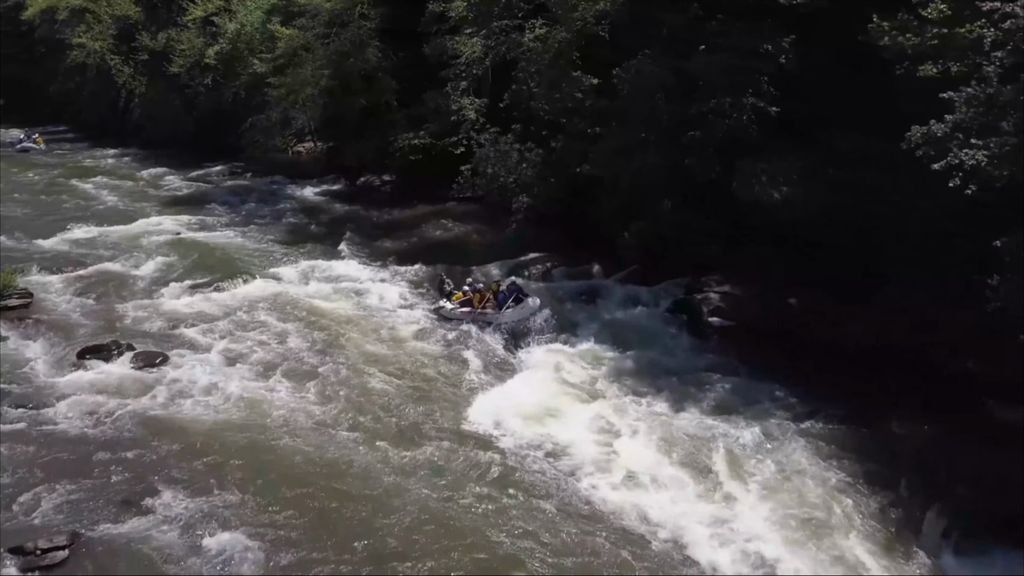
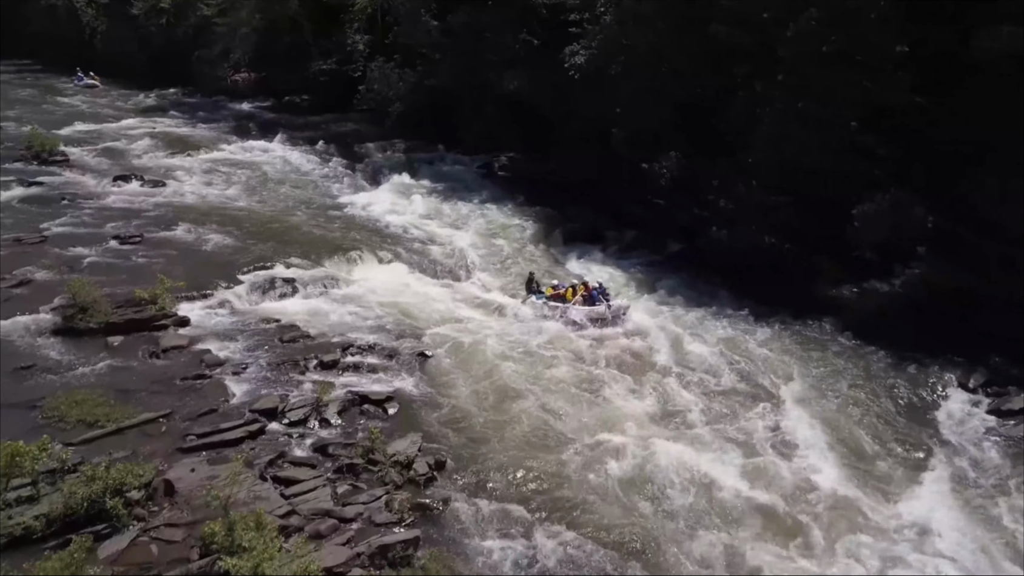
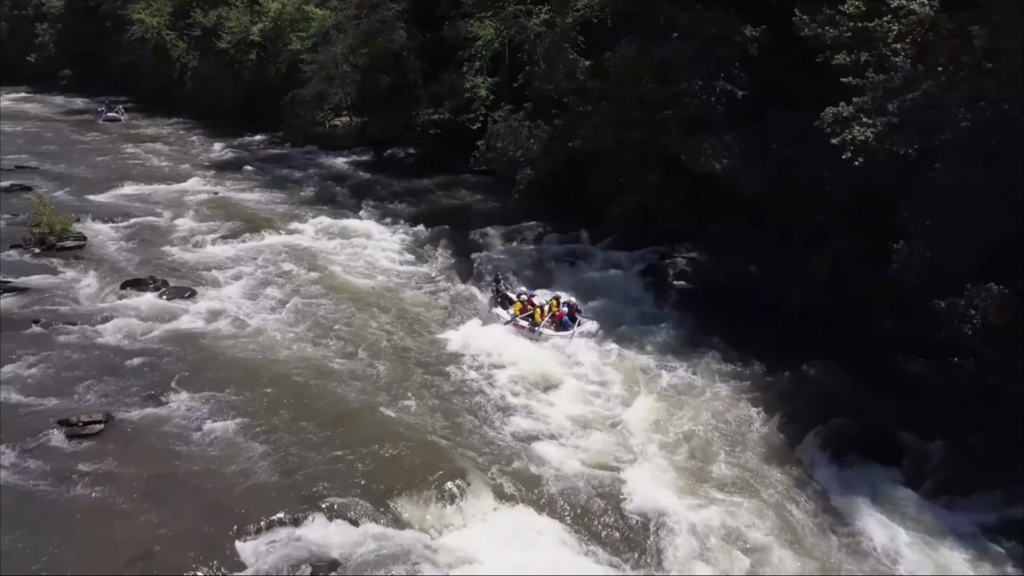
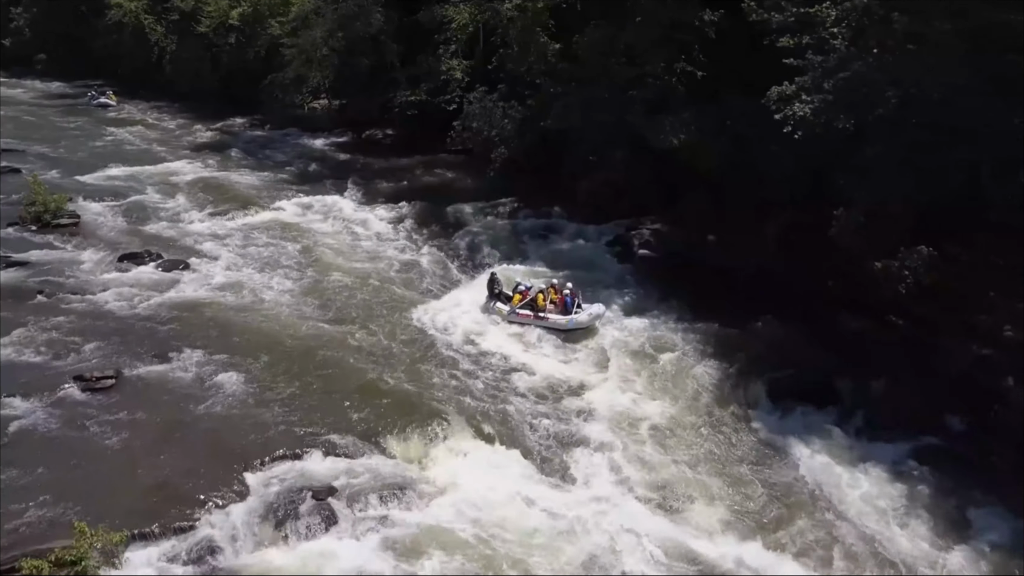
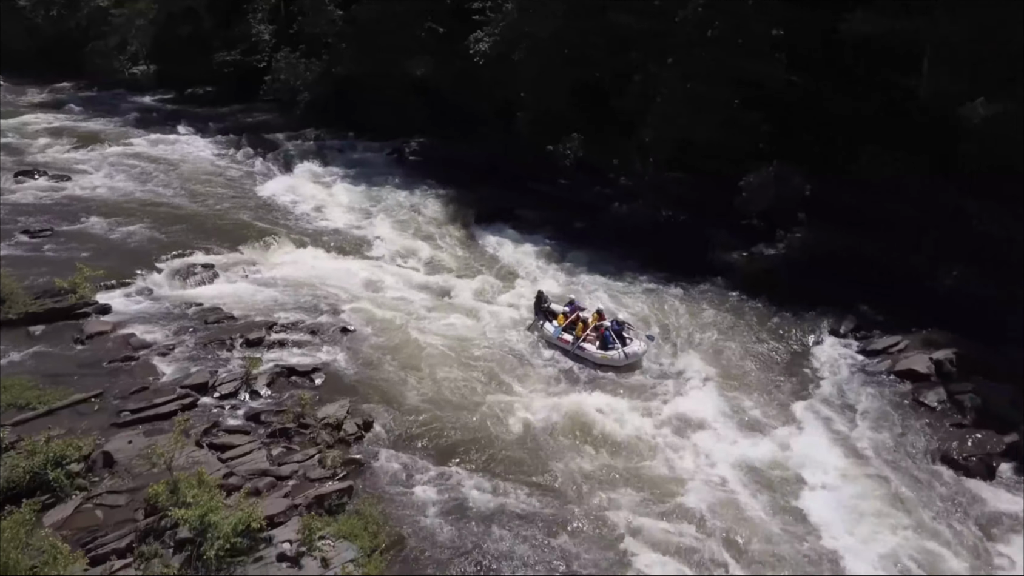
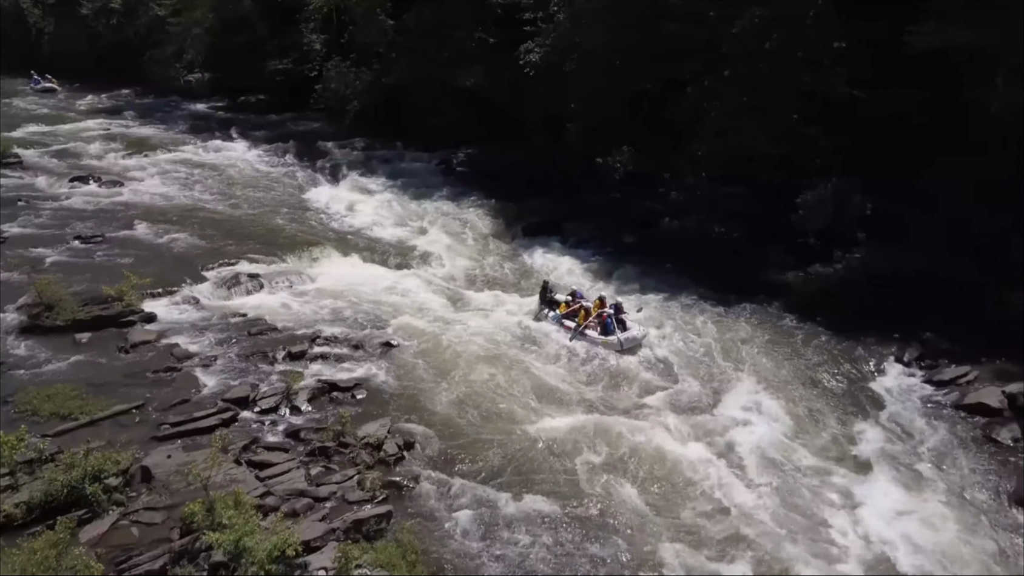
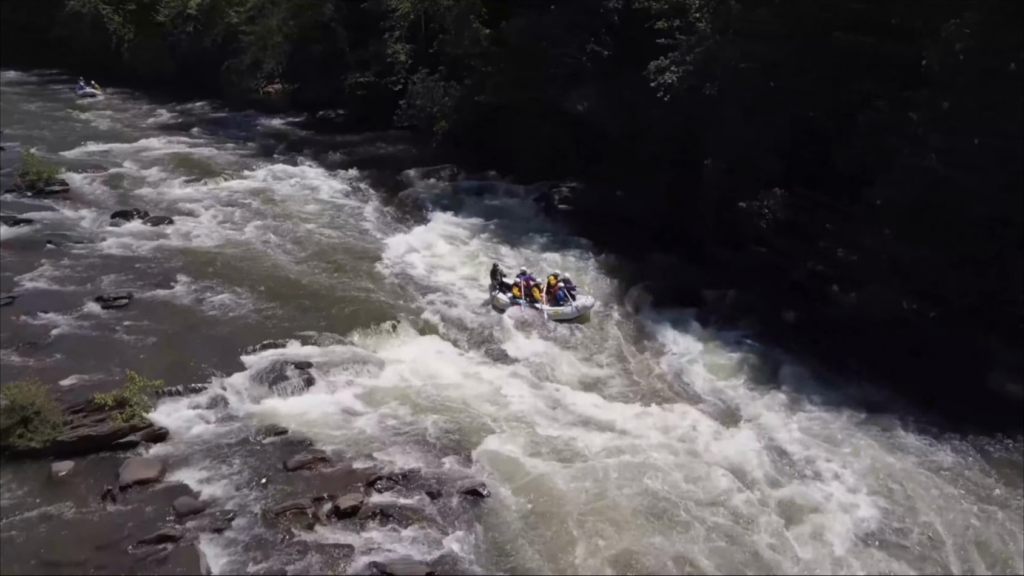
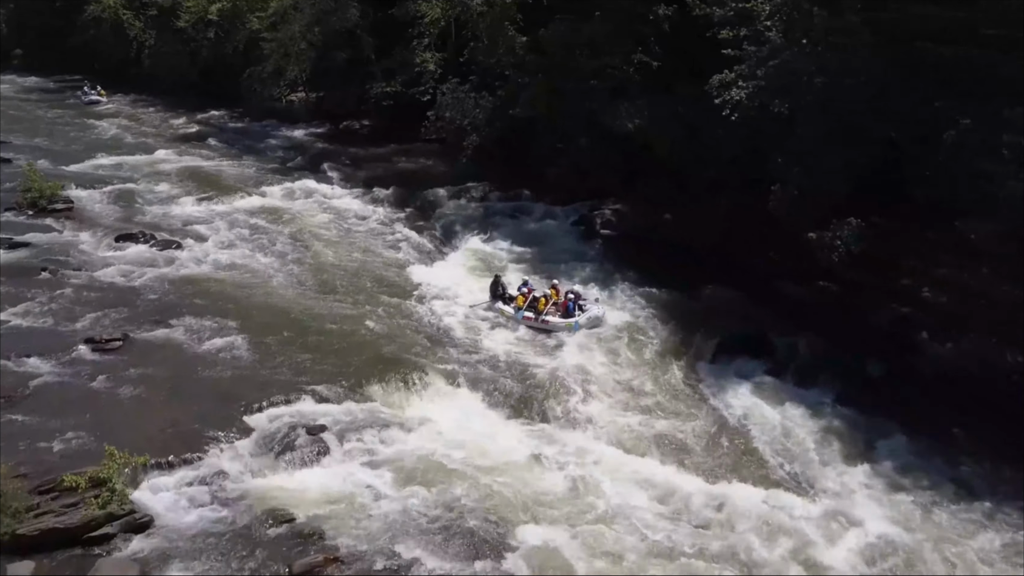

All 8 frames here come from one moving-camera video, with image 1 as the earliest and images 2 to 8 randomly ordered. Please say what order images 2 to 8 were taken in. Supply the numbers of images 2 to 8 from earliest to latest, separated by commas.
3, 4, 8, 7, 2, 6, 5
